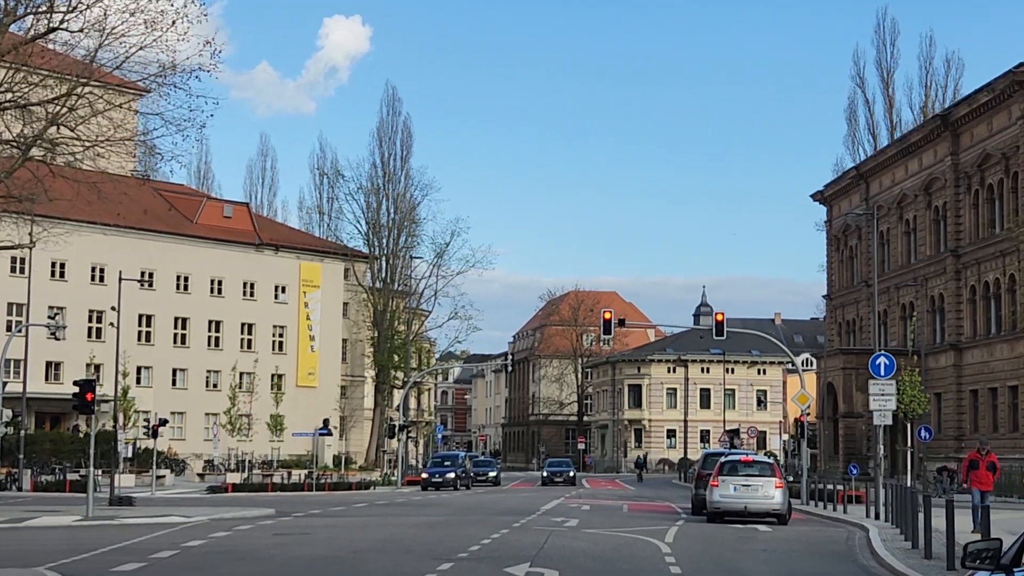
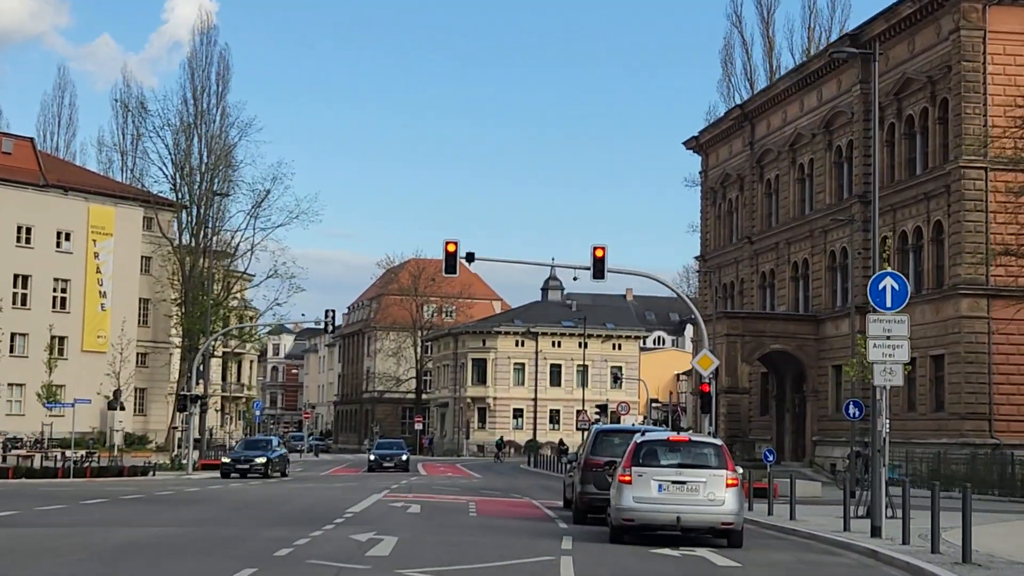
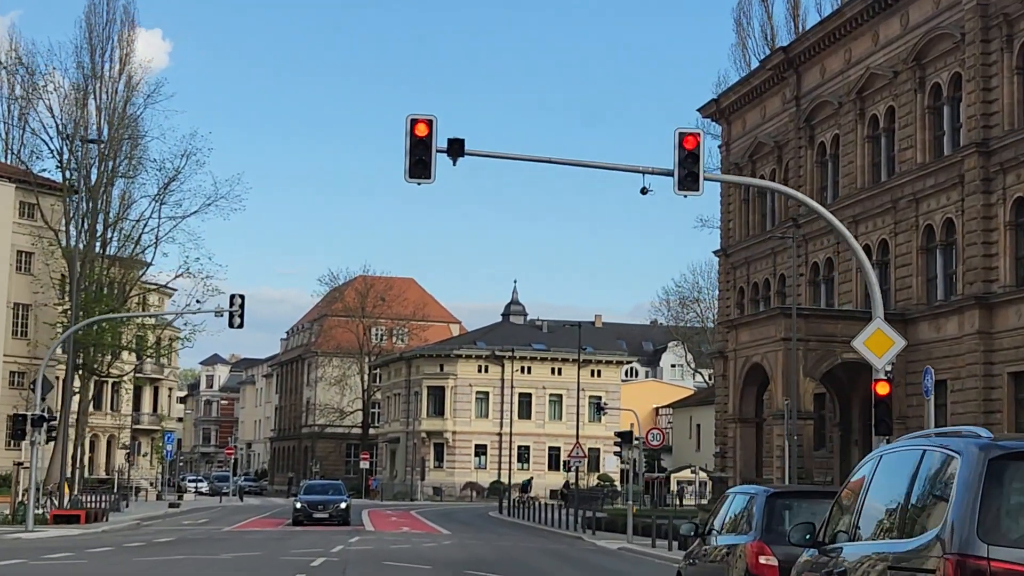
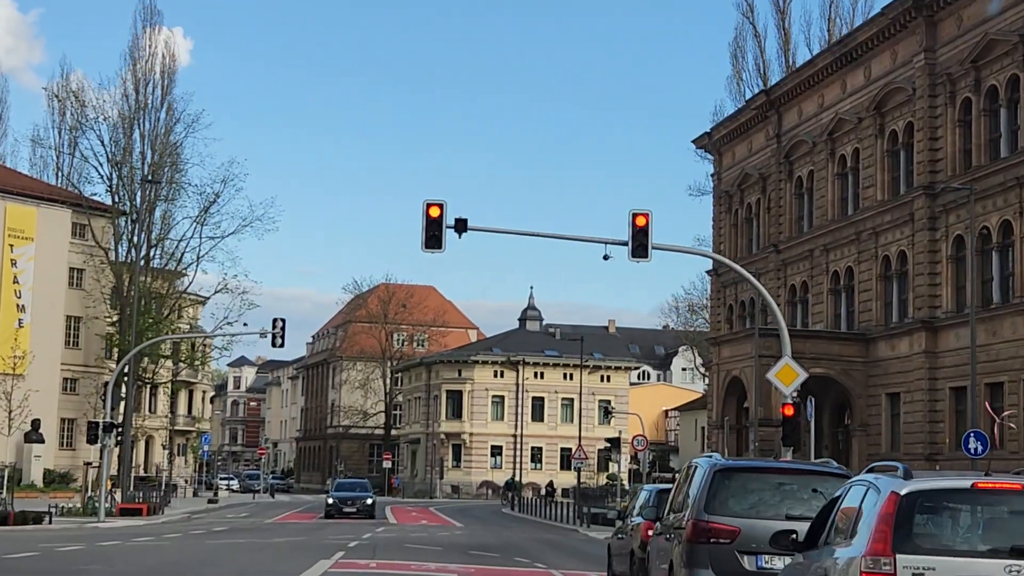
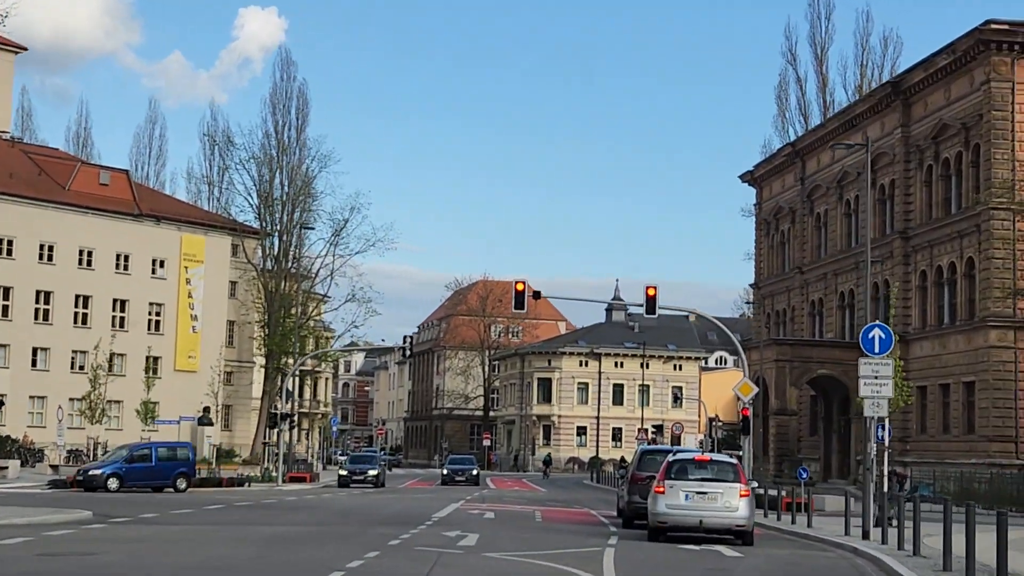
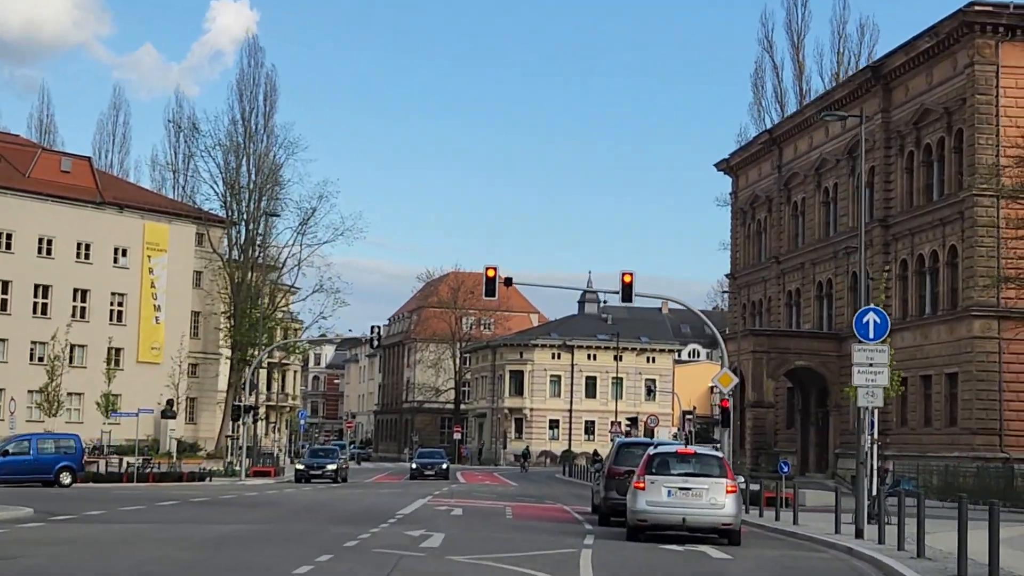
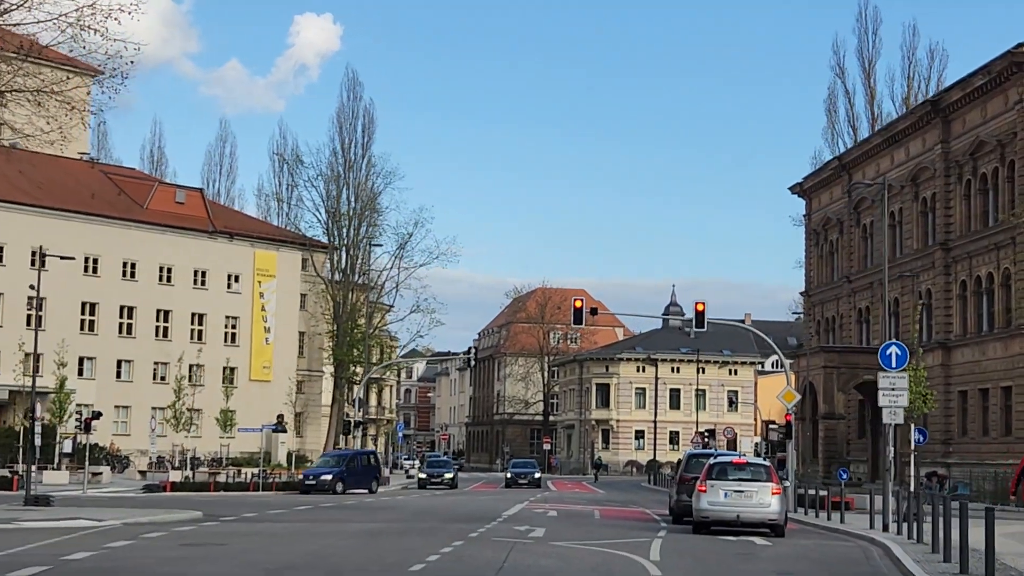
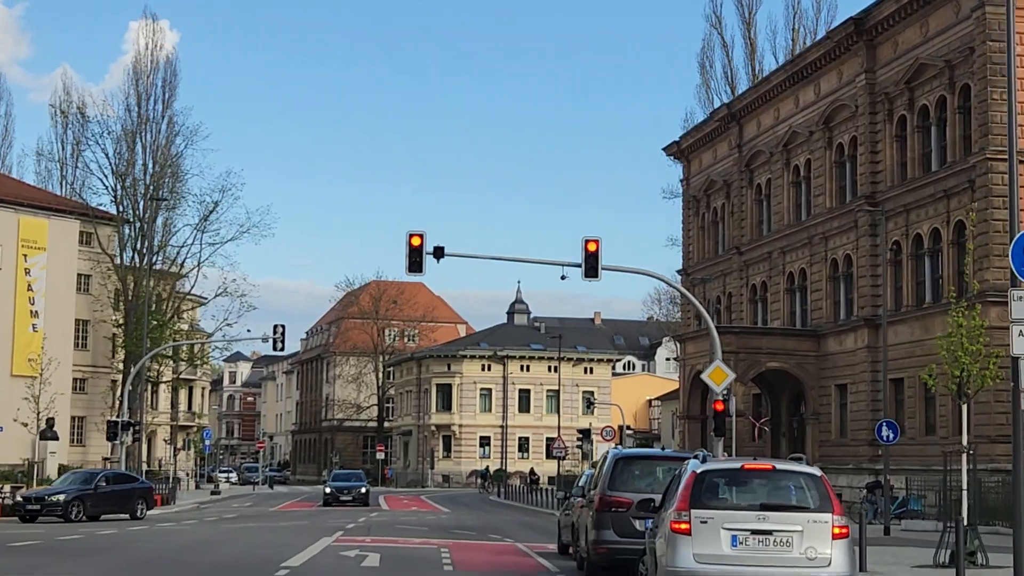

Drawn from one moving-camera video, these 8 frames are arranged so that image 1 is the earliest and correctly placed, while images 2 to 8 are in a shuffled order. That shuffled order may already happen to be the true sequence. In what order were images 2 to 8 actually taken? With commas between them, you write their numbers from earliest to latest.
7, 5, 6, 2, 8, 4, 3
